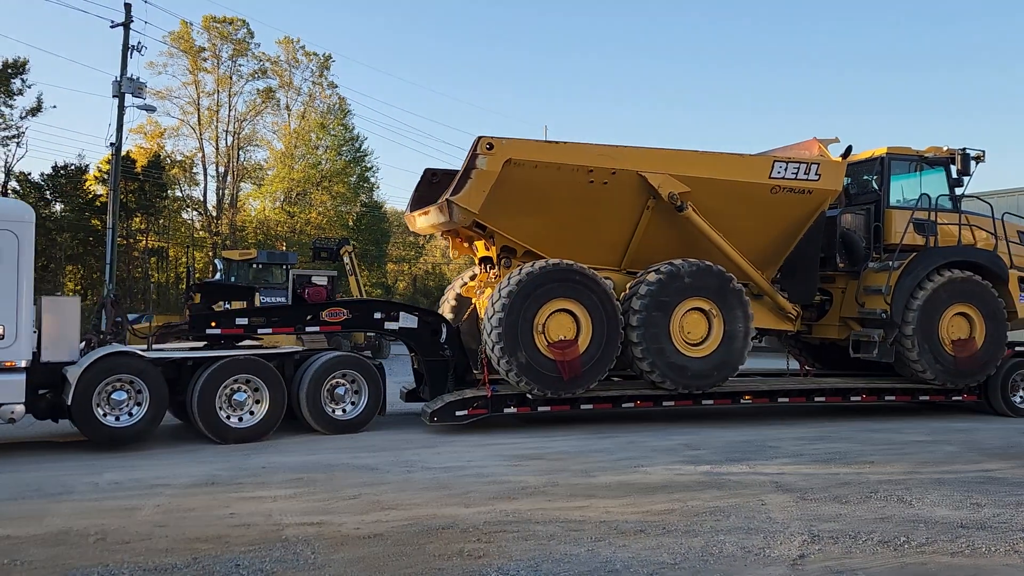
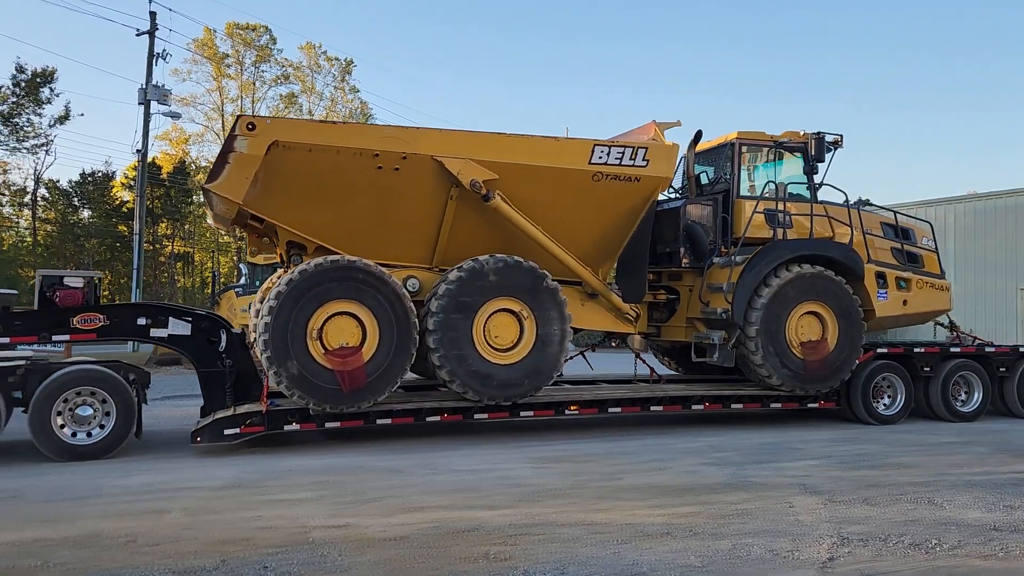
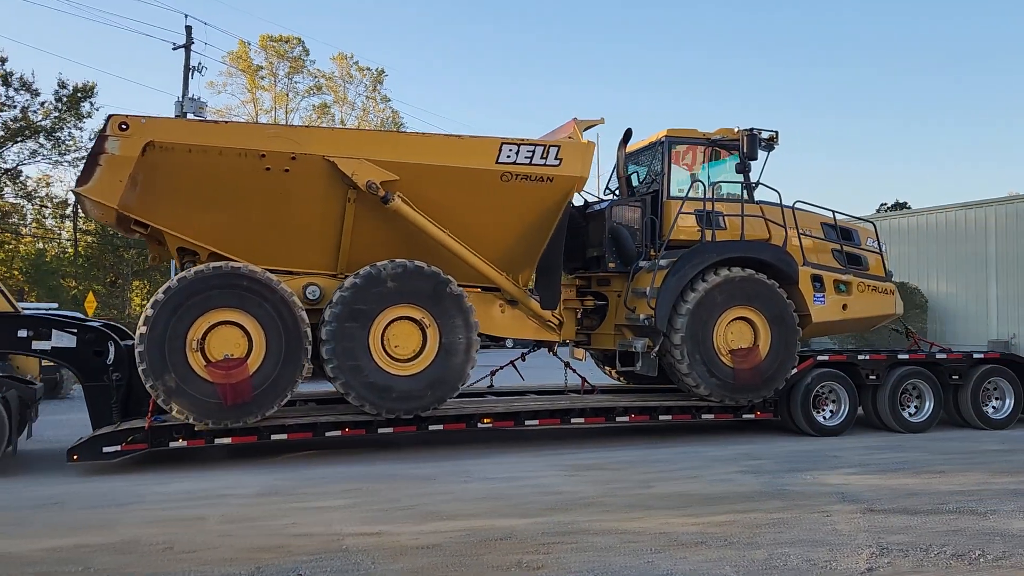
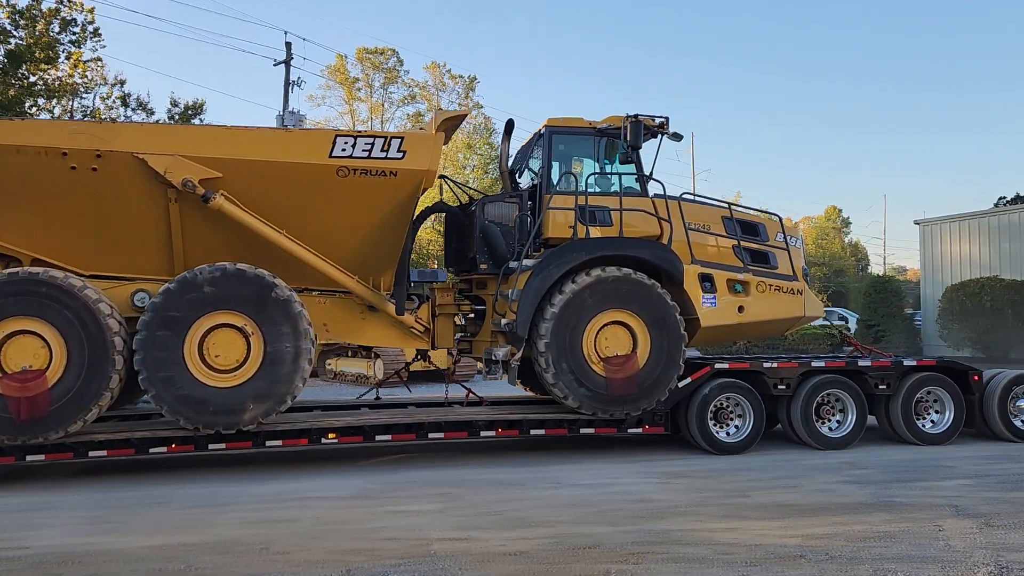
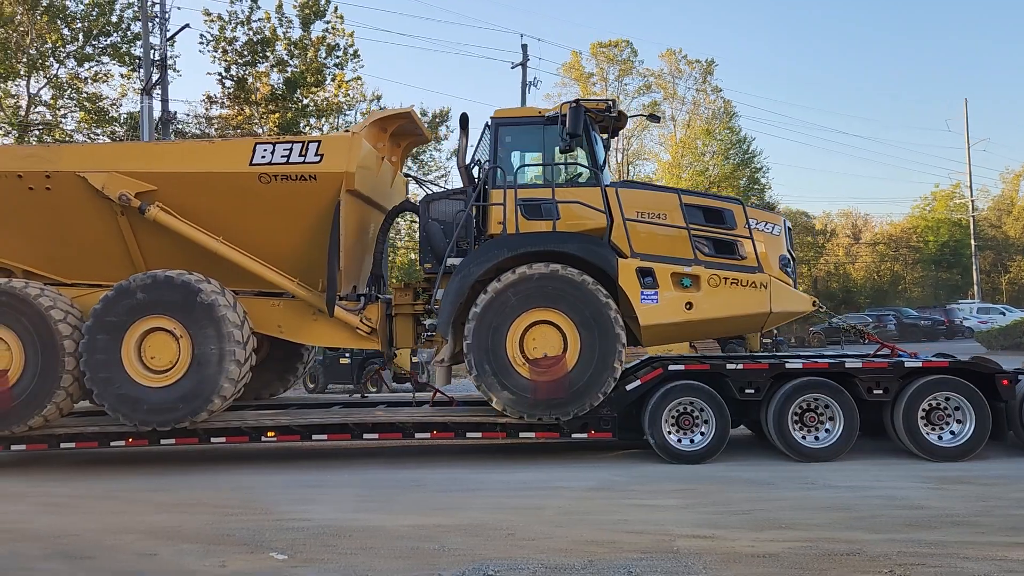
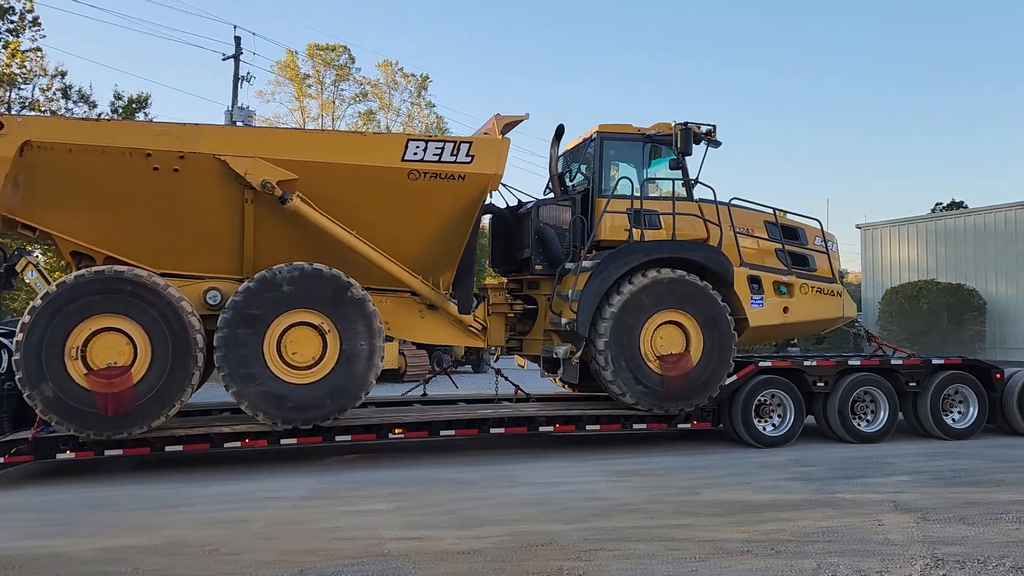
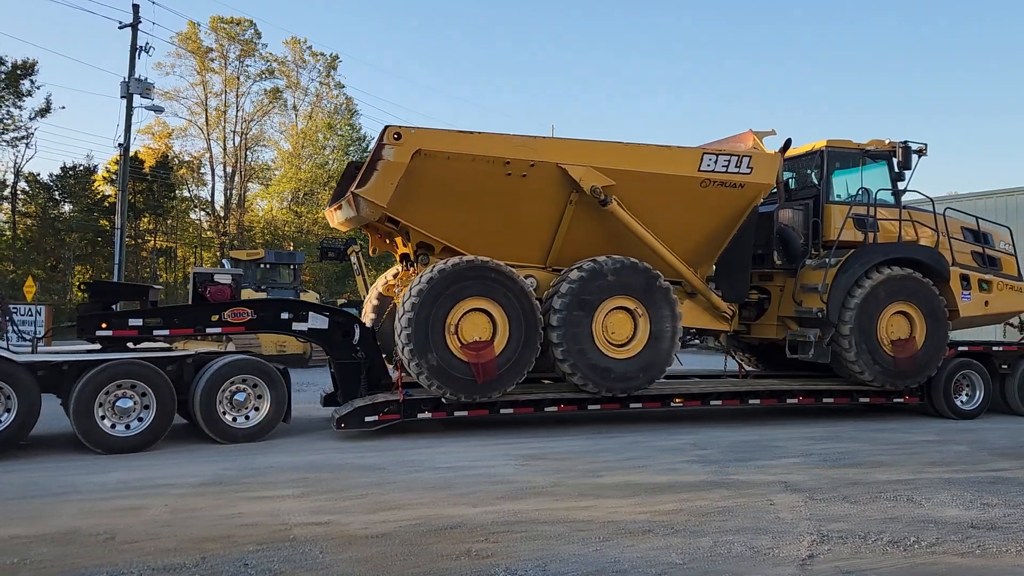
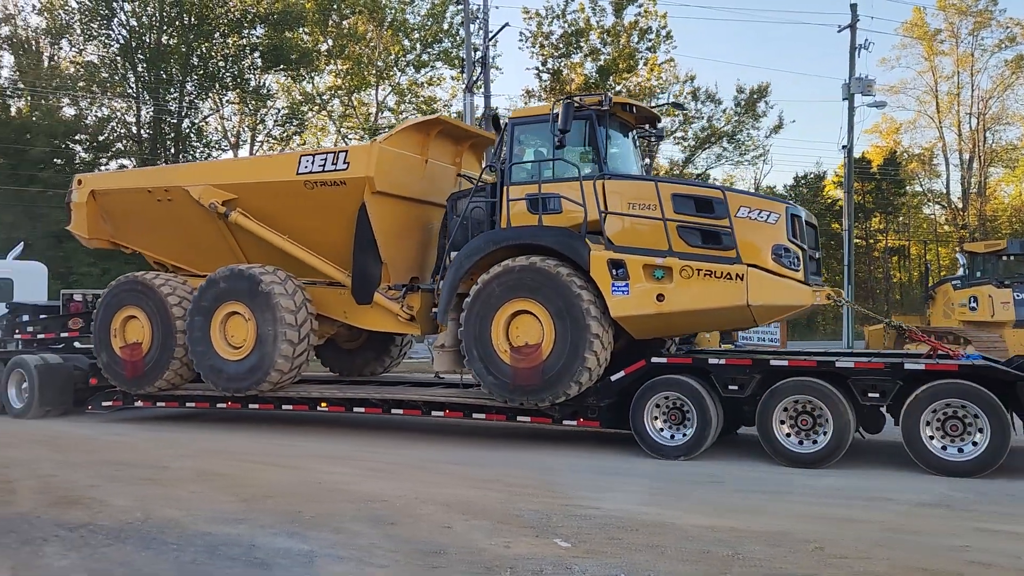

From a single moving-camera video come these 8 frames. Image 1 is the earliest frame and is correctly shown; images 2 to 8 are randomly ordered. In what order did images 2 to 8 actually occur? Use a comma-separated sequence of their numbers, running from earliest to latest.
7, 2, 3, 6, 4, 5, 8
